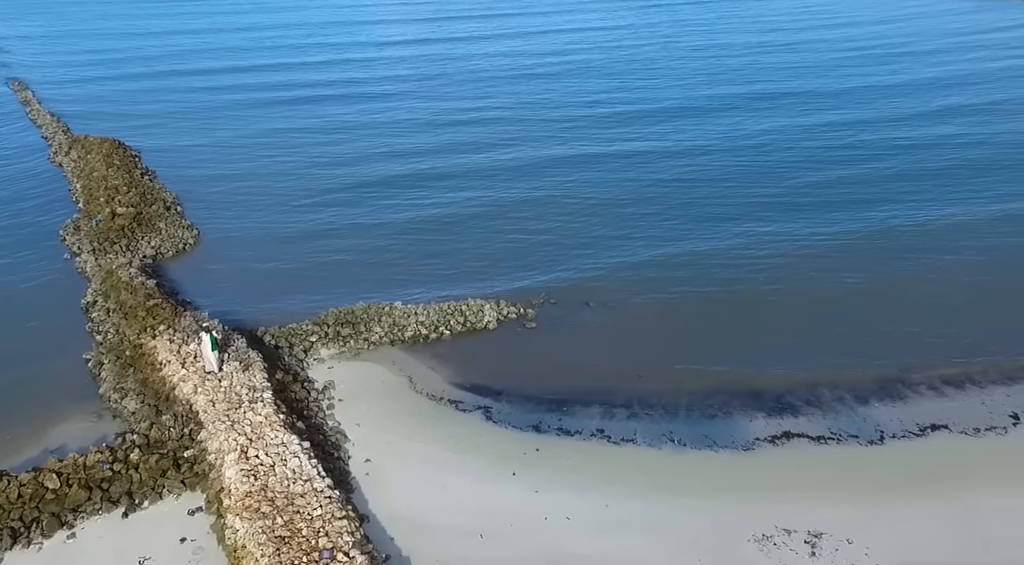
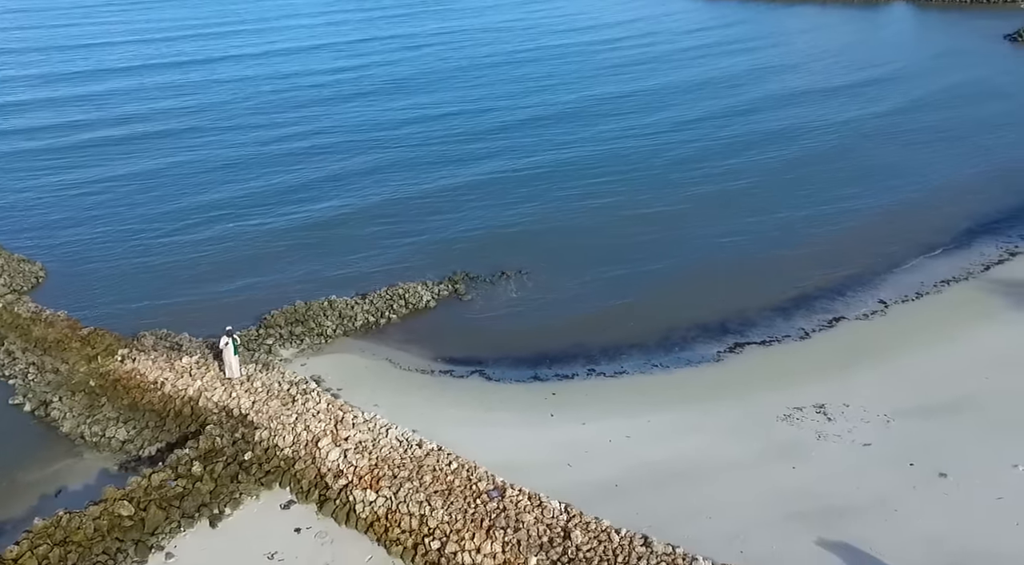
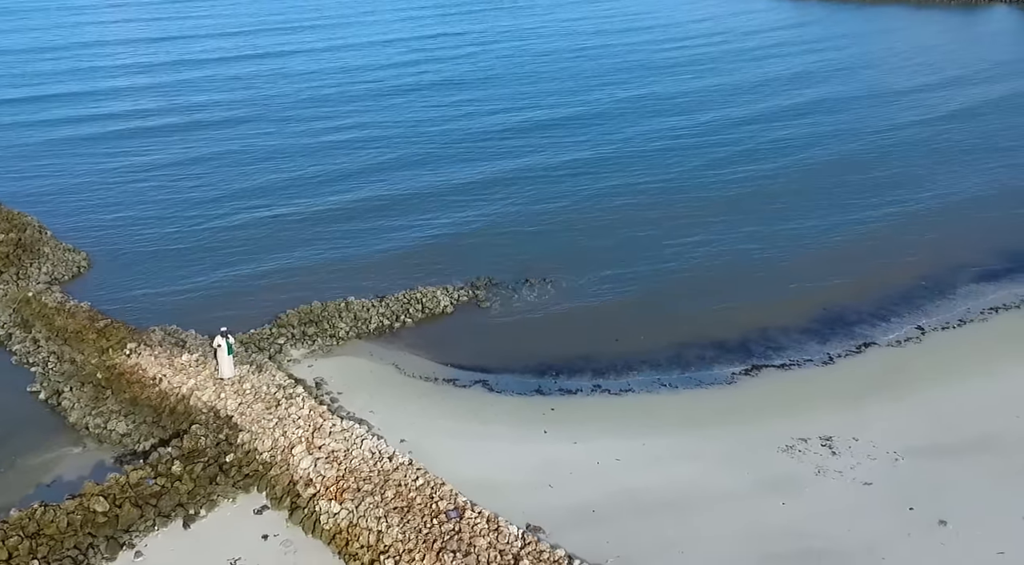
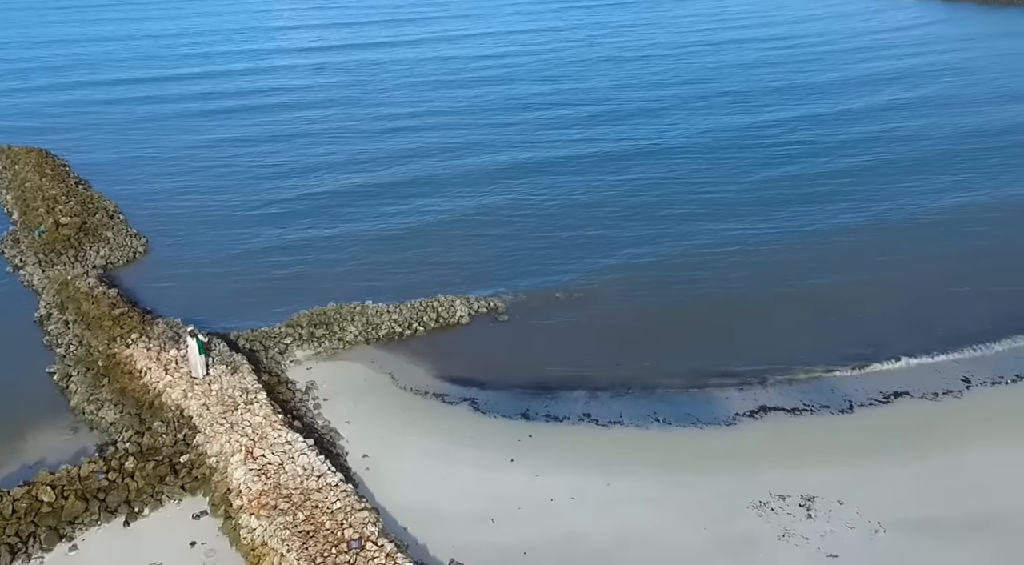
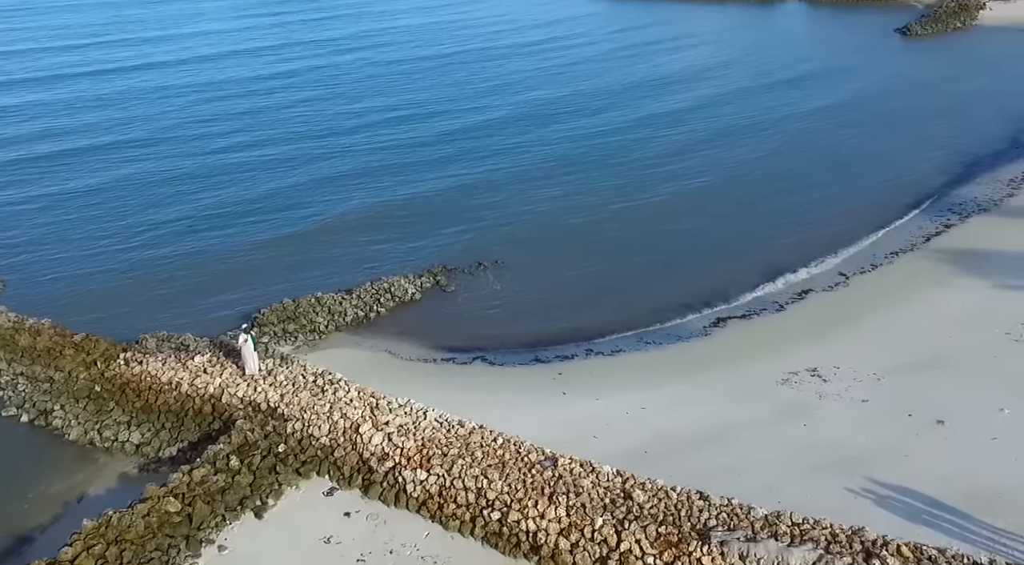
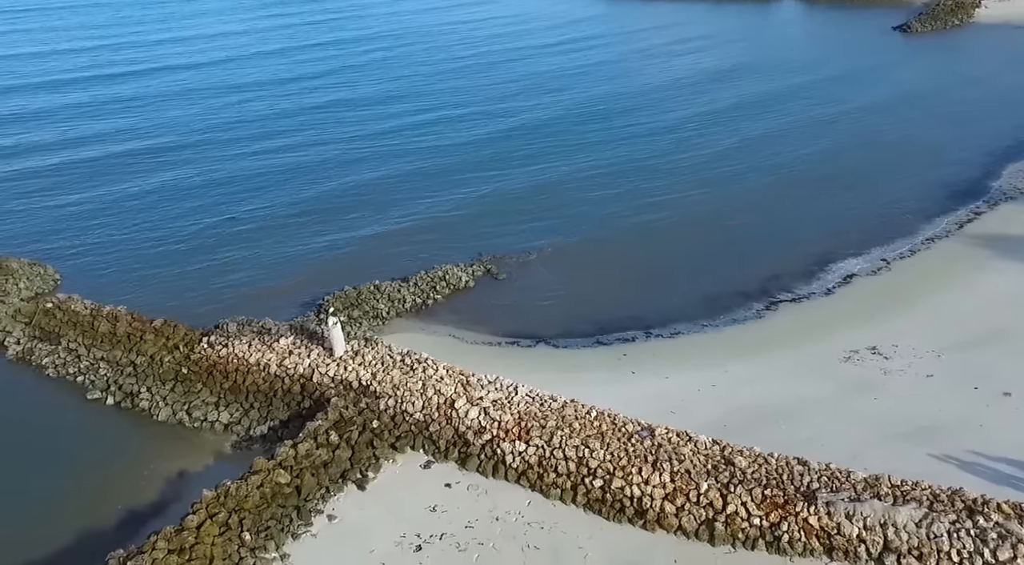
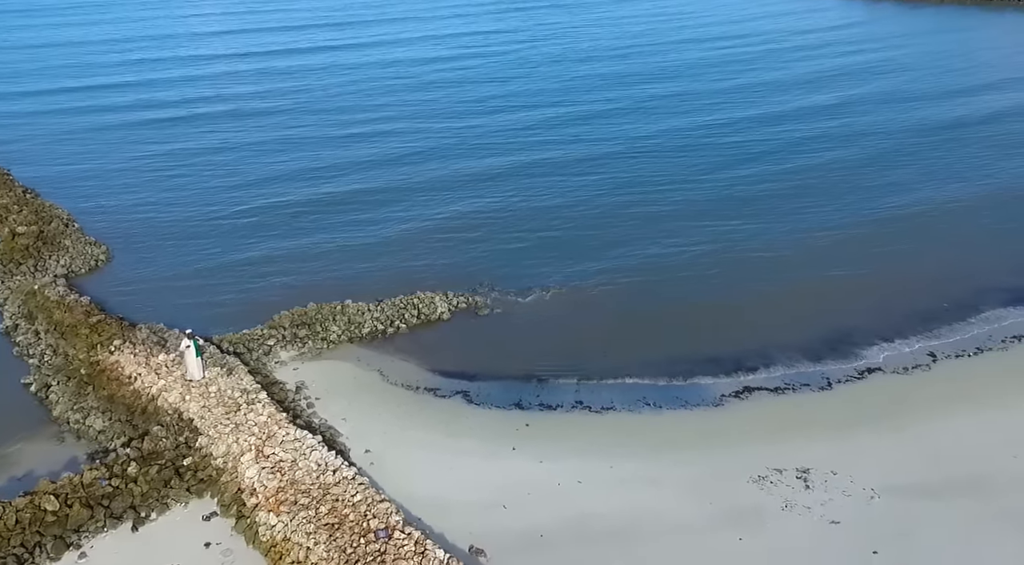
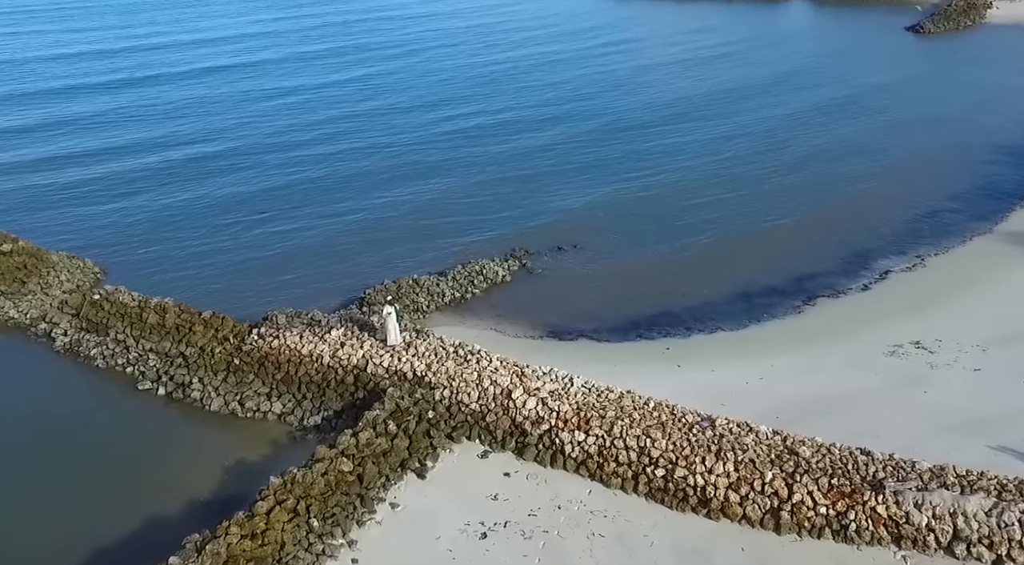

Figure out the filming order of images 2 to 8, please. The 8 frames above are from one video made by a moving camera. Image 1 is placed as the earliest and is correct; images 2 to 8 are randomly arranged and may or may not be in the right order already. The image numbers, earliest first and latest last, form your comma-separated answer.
4, 7, 3, 2, 5, 6, 8
